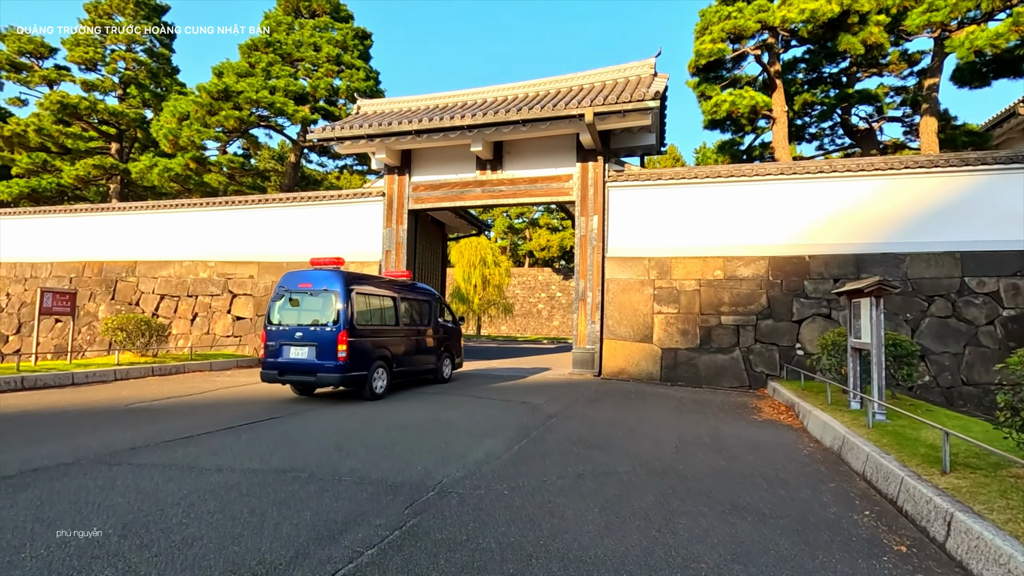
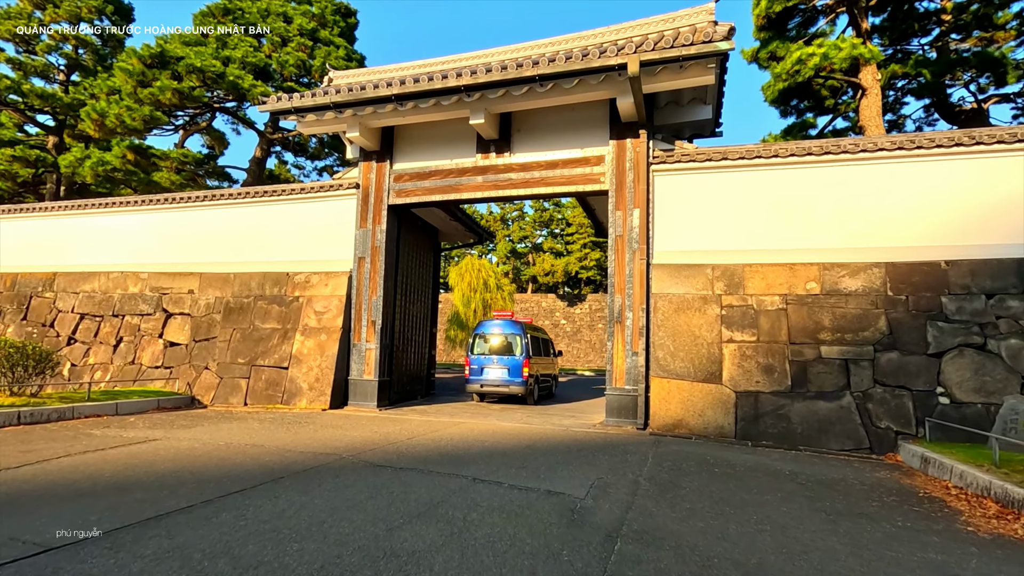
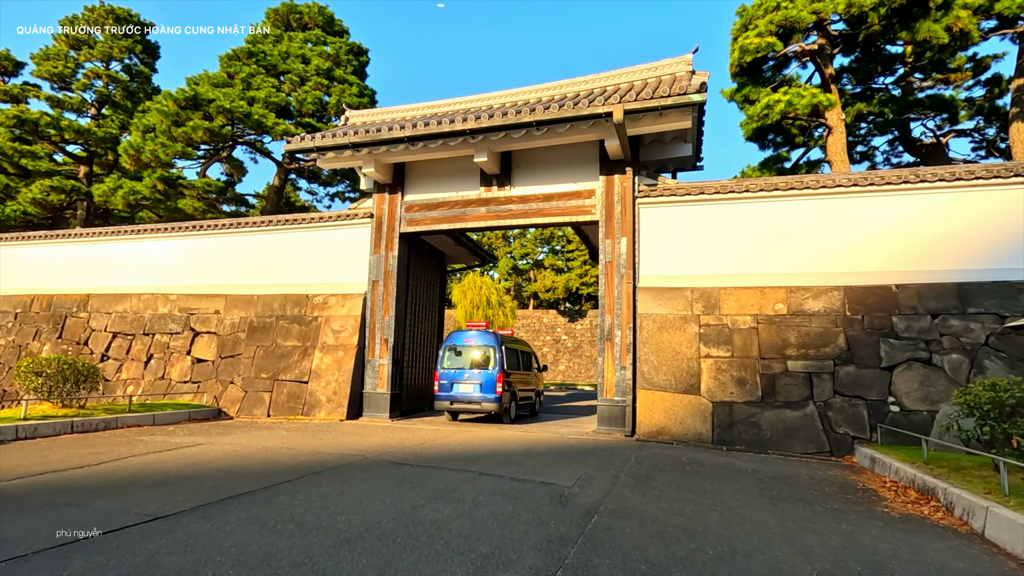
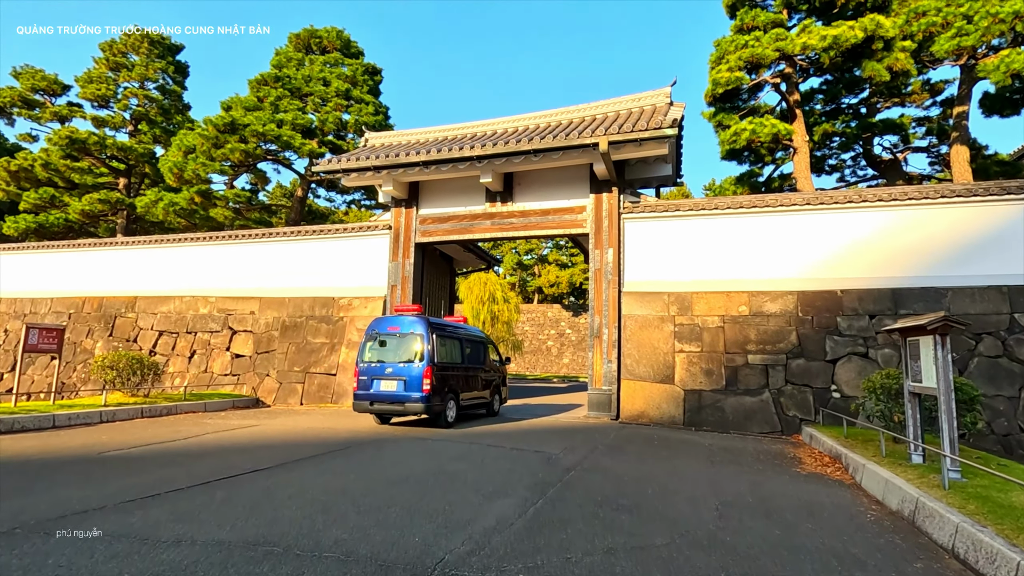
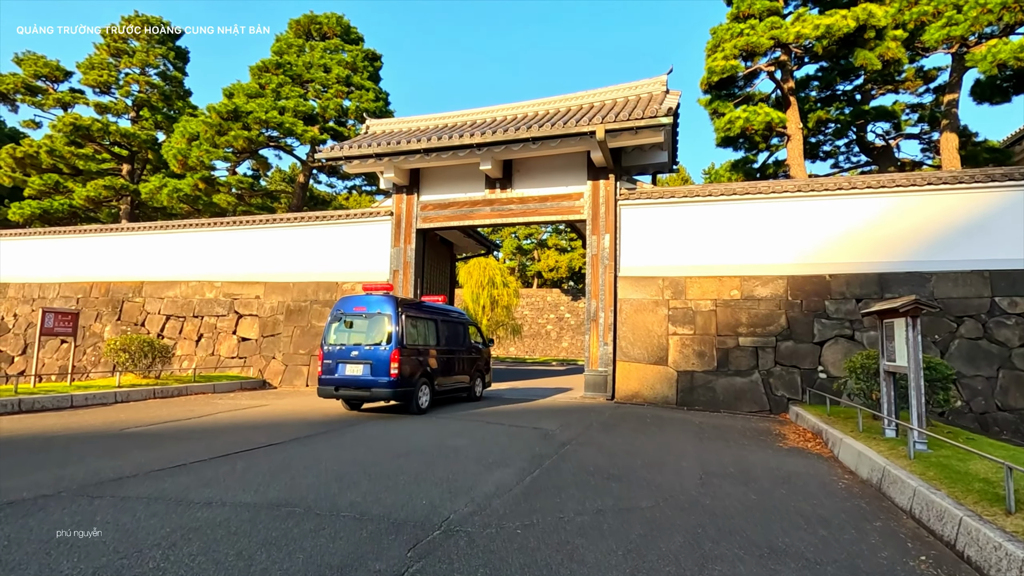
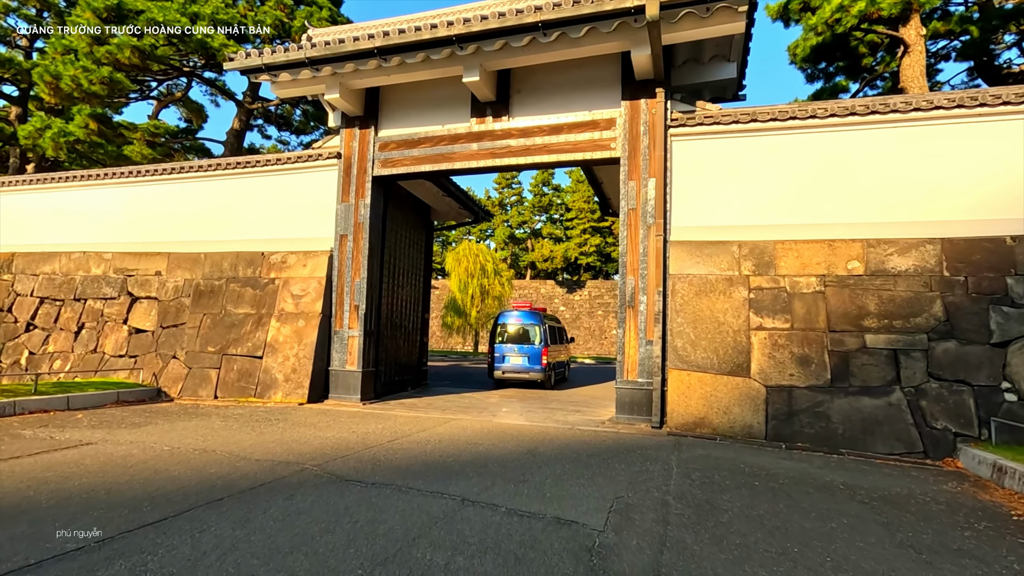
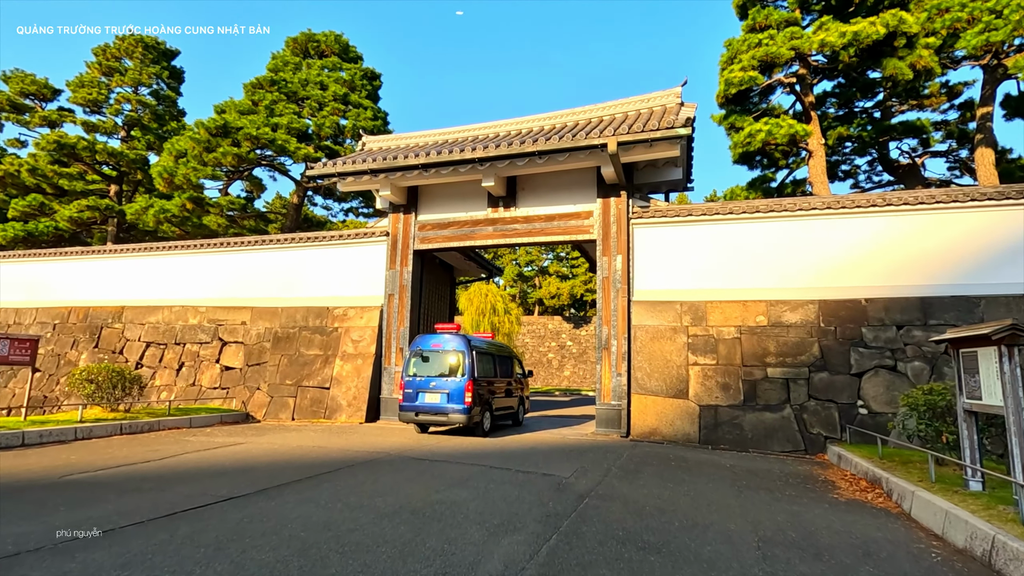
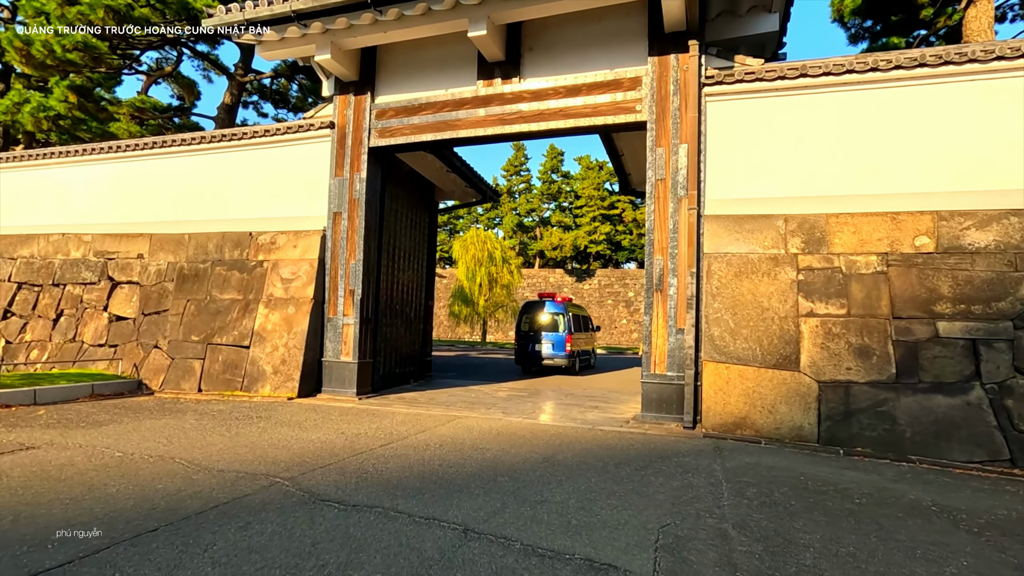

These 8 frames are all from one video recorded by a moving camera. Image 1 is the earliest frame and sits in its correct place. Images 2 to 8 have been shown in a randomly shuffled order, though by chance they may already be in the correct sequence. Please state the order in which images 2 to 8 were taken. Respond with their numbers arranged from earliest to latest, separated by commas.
5, 4, 7, 3, 2, 6, 8
